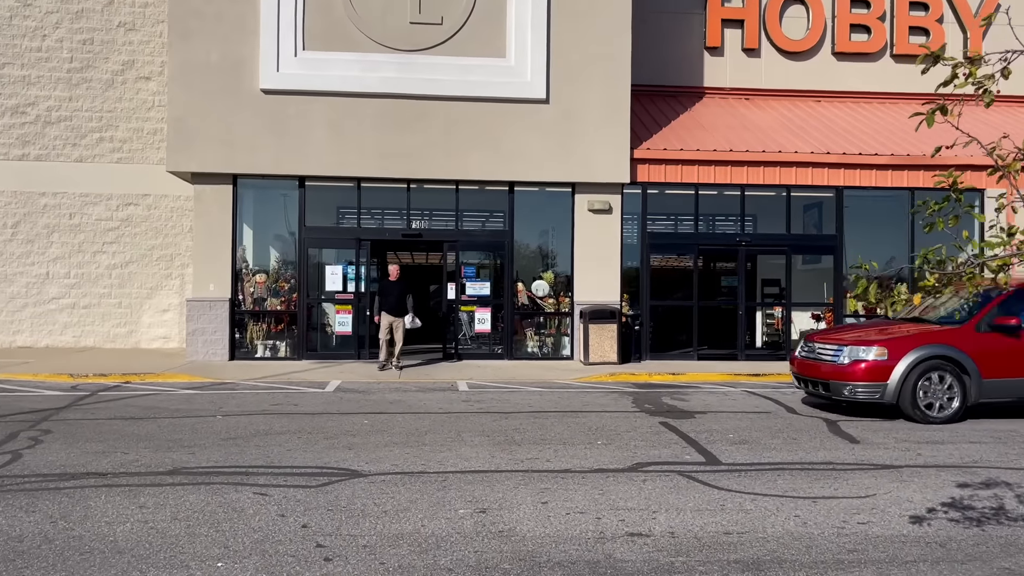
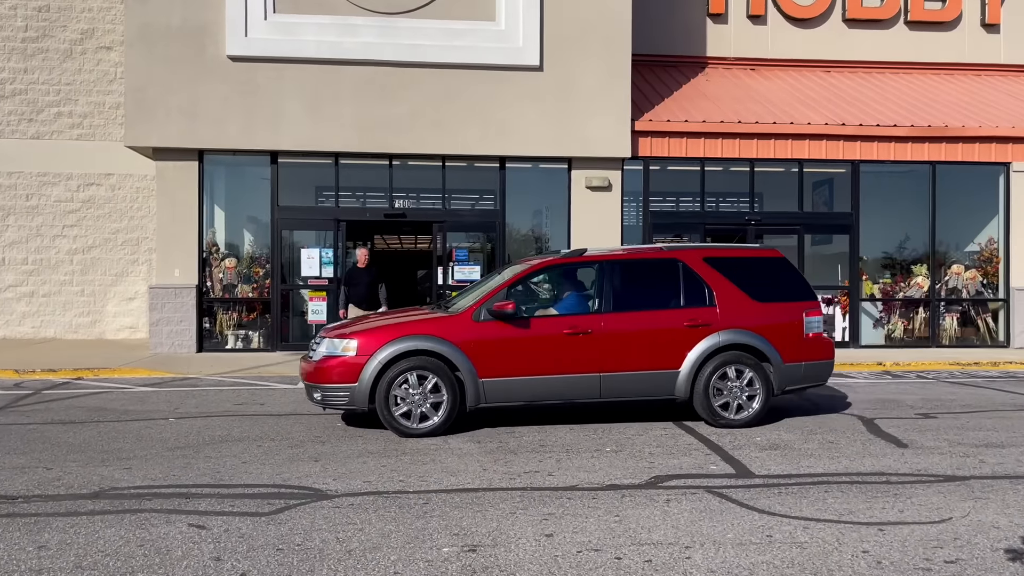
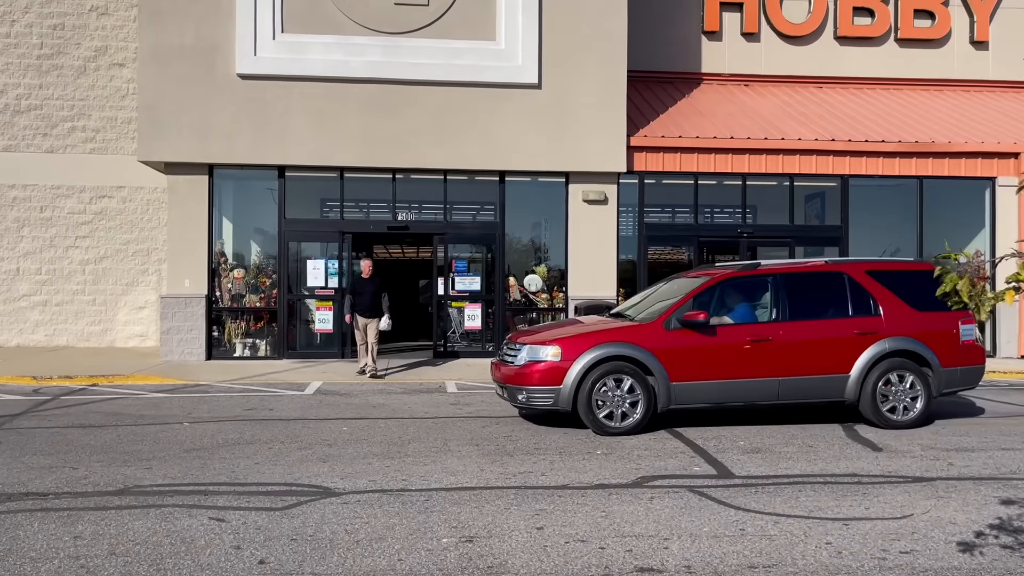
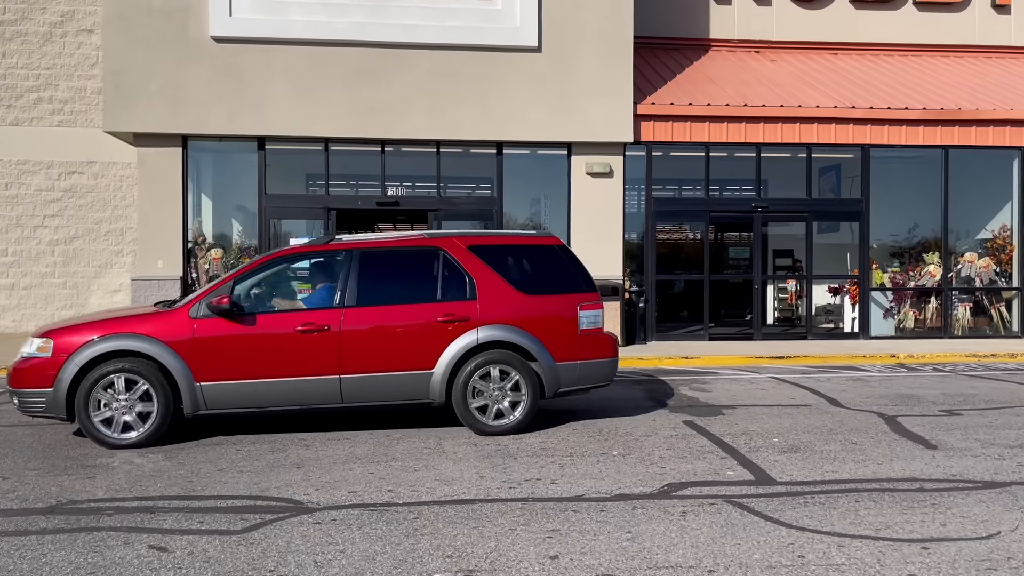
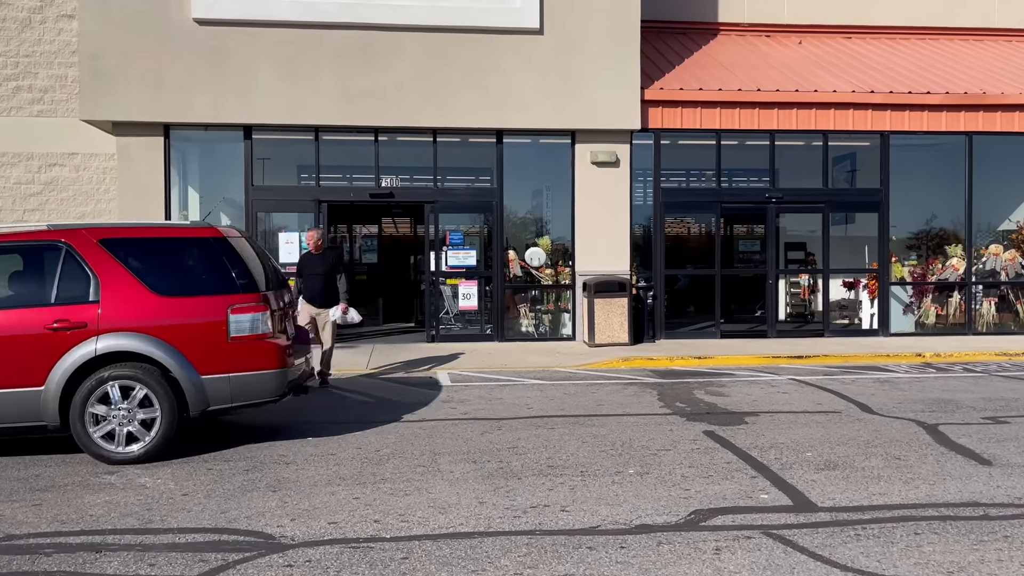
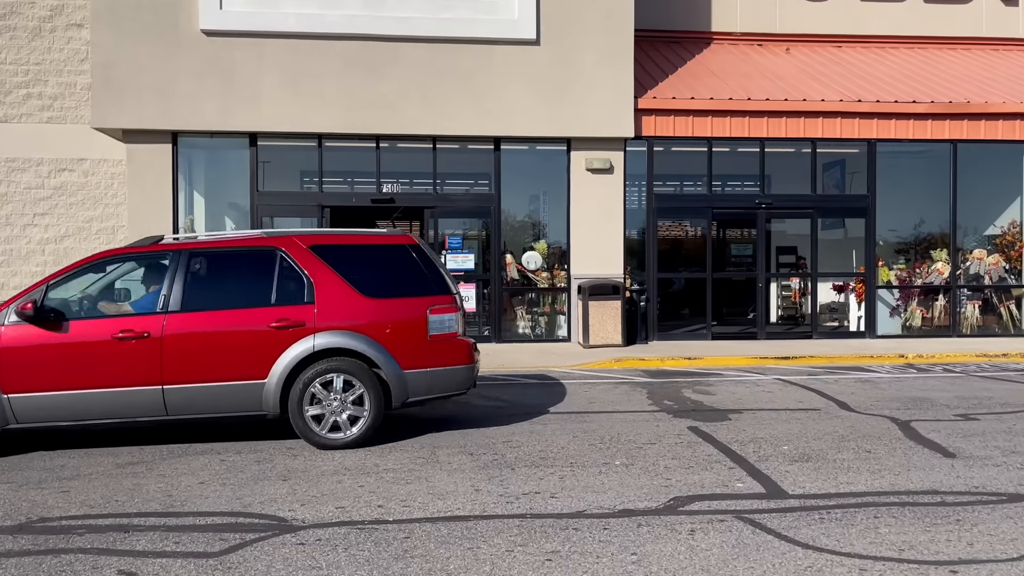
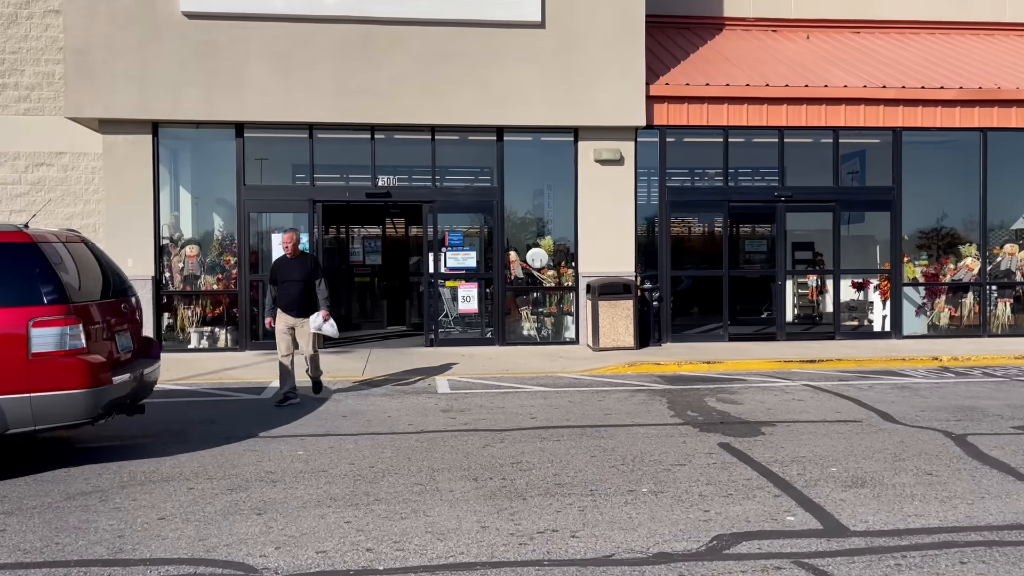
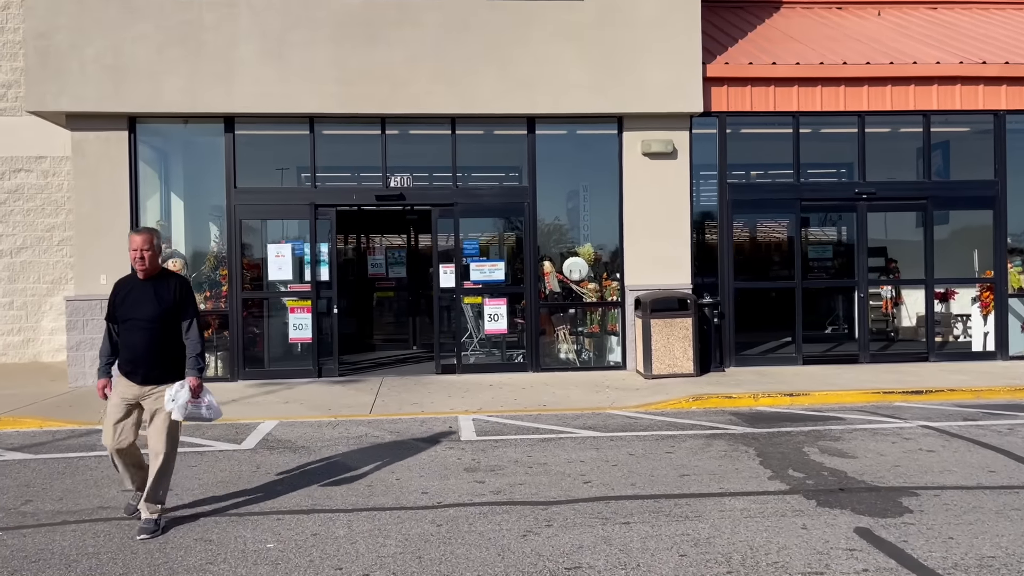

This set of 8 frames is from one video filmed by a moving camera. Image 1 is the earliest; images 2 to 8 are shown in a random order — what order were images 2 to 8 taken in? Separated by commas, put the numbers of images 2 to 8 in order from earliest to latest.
3, 2, 4, 6, 5, 7, 8
